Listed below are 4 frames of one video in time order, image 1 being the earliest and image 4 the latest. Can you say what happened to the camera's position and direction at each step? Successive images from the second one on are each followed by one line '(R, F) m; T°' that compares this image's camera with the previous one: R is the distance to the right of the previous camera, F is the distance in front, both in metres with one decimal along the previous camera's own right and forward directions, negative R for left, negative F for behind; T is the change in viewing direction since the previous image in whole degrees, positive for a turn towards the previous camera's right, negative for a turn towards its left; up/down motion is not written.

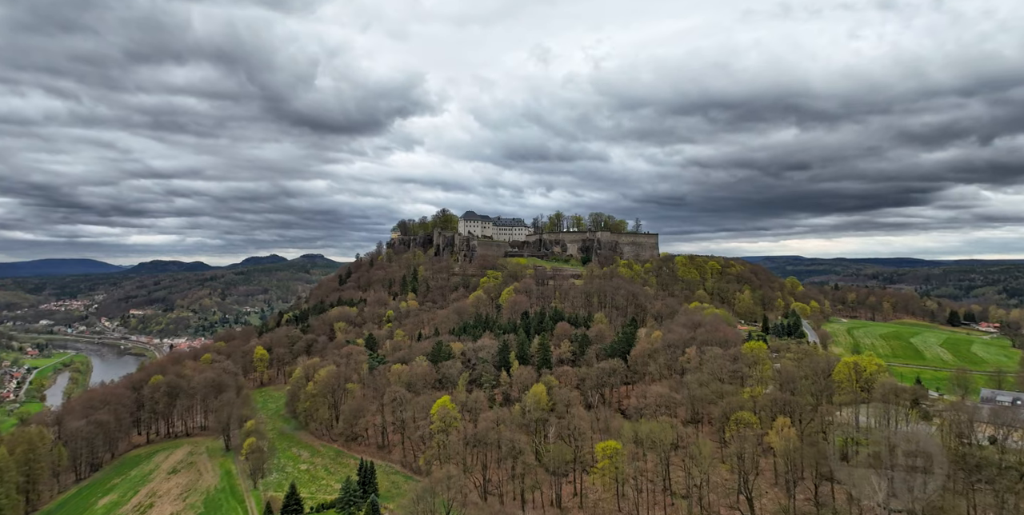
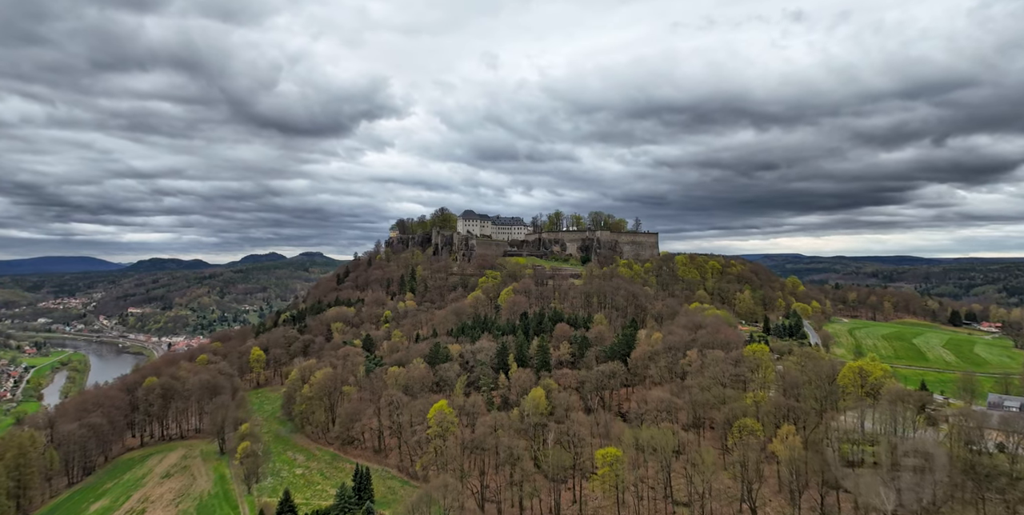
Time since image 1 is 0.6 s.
(+0.1, +0.8) m; 0°
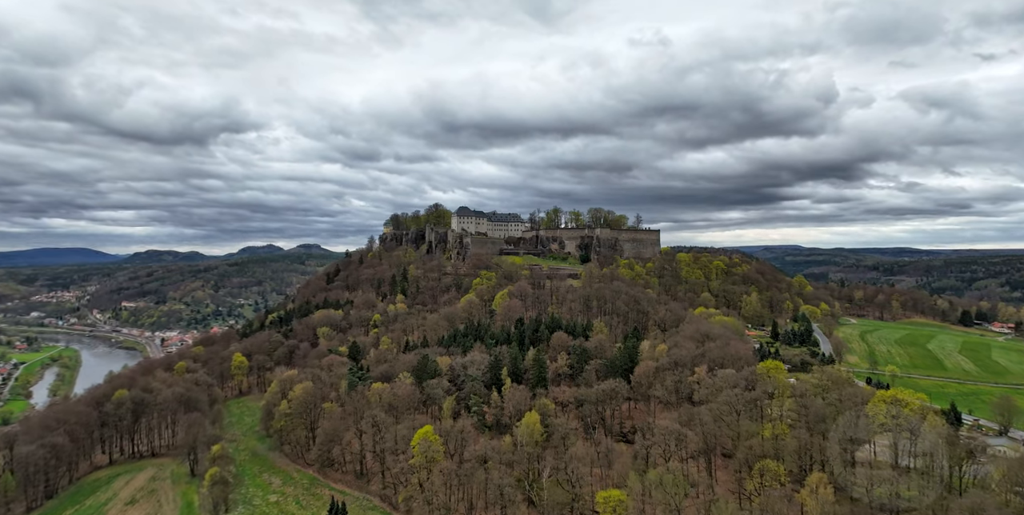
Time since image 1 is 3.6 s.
(+0.4, +4.3) m; 0°
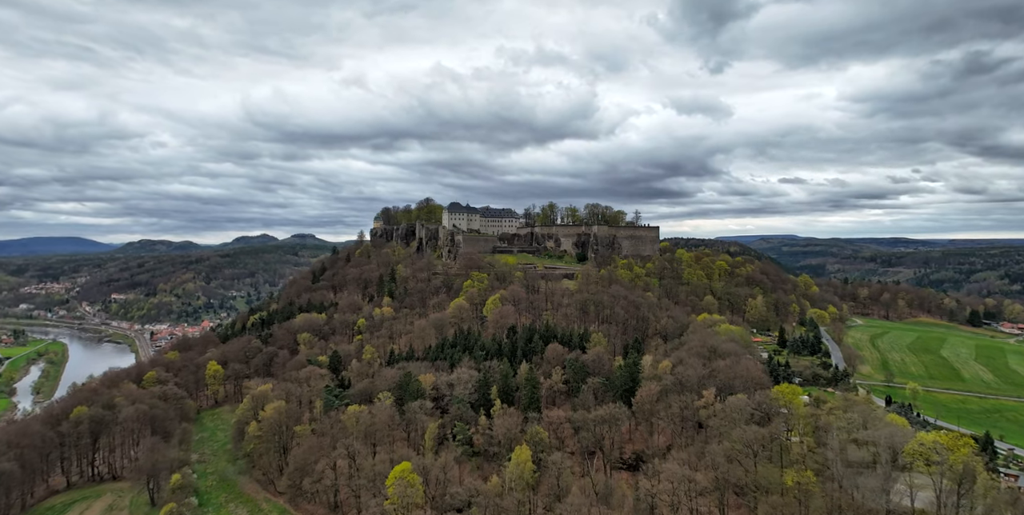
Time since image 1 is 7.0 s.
(+0.5, +4.7) m; 0°
